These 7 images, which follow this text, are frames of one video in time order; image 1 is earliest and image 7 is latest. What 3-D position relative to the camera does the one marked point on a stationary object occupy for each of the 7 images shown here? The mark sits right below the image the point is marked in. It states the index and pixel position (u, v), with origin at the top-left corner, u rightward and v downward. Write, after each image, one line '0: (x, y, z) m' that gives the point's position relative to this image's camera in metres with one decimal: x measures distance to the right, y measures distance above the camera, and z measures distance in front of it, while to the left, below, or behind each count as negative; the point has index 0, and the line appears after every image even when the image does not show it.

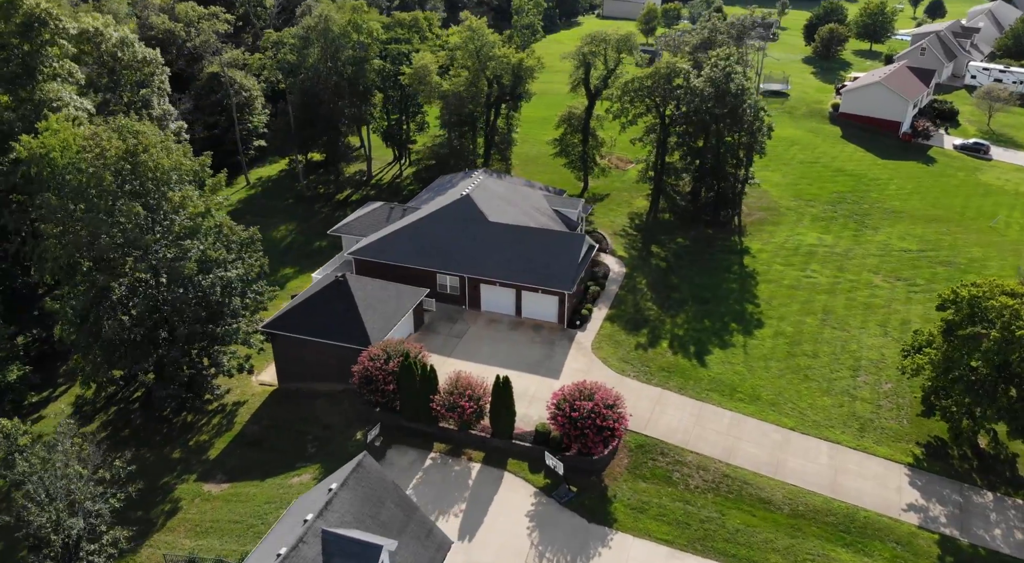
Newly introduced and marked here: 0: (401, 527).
0: (-3.0, -6.5, +19.4) m
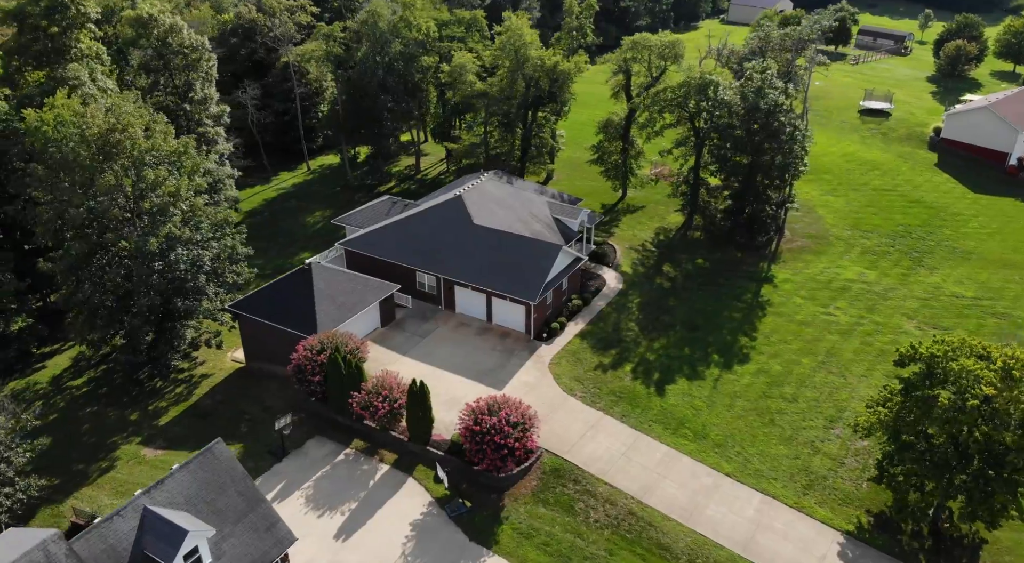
0: (-7.3, -6.3, +19.6) m
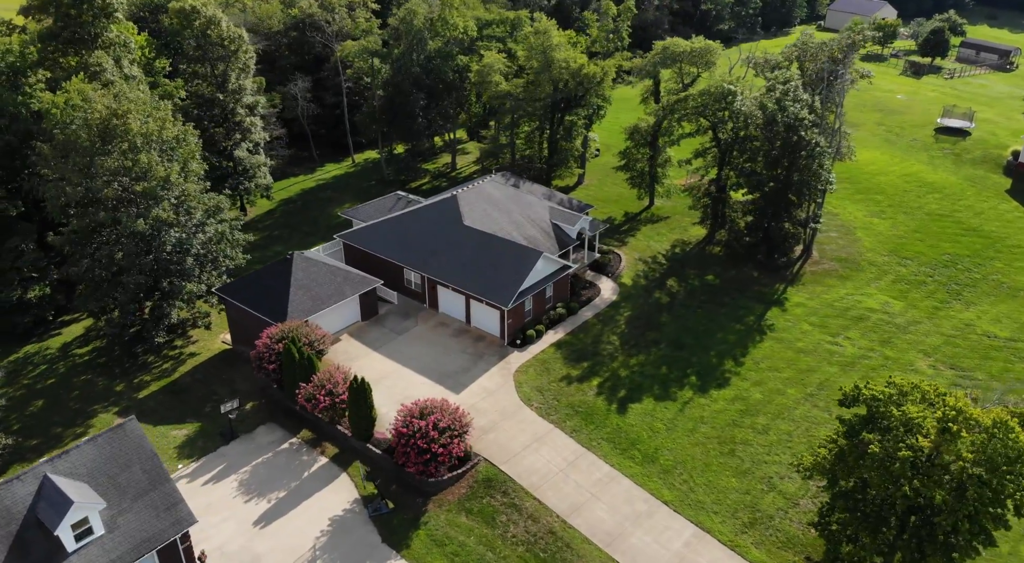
0: (-10.2, -5.8, +20.2) m
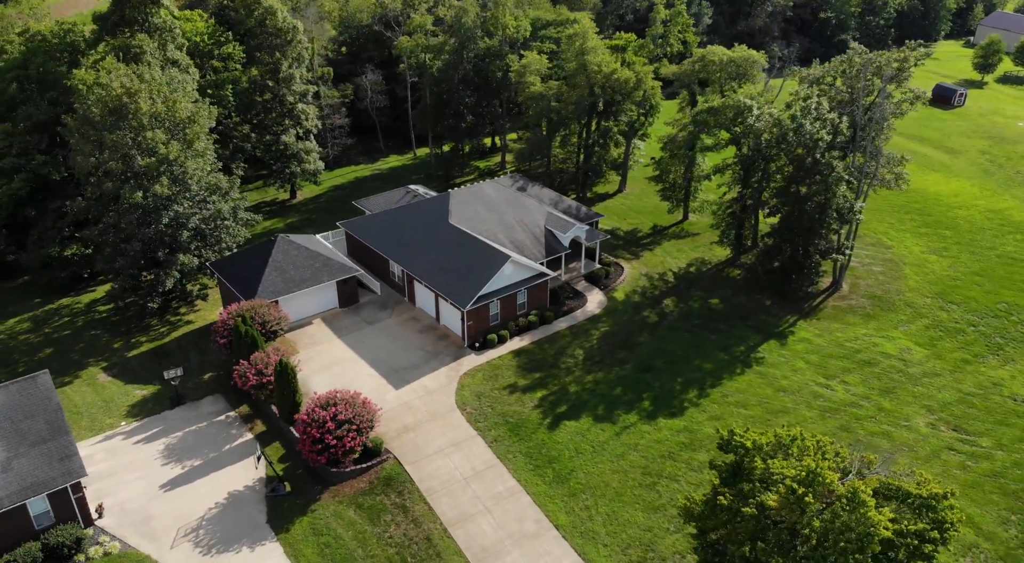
0: (-14.1, -4.8, +21.9) m
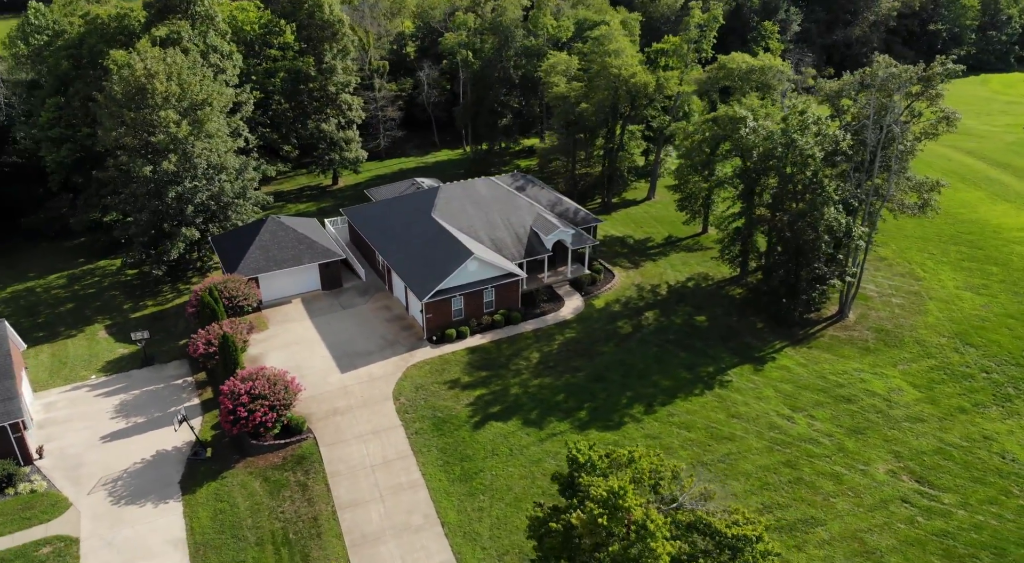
0: (-17.3, -3.3, +24.2) m
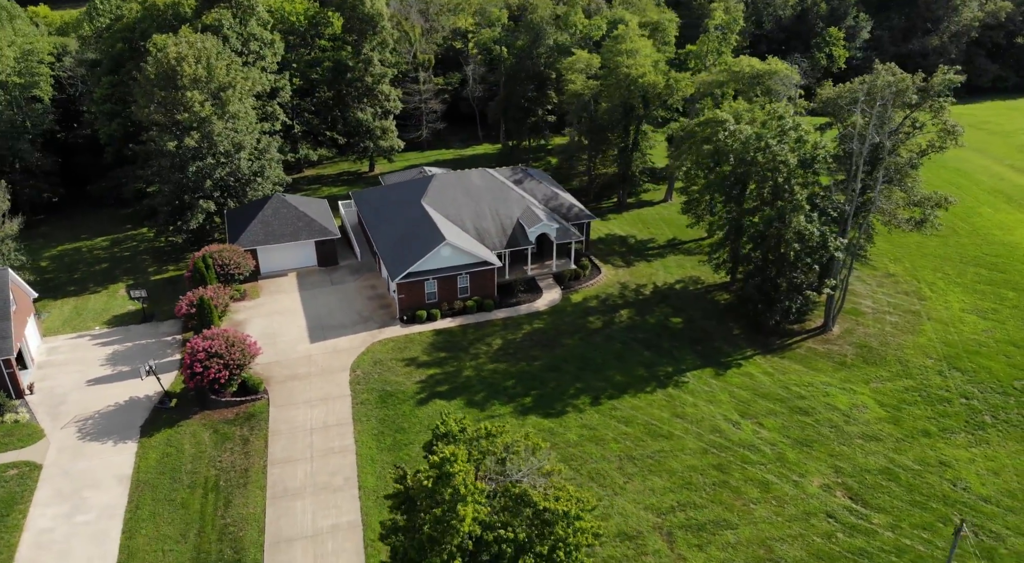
0: (-19.6, -1.5, +27.4) m
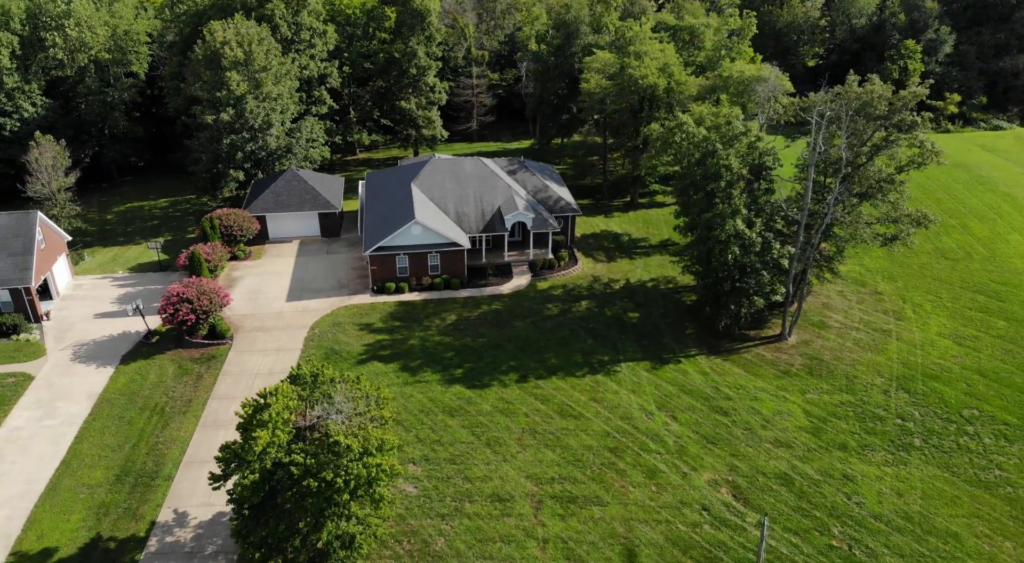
0: (-22.1, +1.2, +32.7) m
